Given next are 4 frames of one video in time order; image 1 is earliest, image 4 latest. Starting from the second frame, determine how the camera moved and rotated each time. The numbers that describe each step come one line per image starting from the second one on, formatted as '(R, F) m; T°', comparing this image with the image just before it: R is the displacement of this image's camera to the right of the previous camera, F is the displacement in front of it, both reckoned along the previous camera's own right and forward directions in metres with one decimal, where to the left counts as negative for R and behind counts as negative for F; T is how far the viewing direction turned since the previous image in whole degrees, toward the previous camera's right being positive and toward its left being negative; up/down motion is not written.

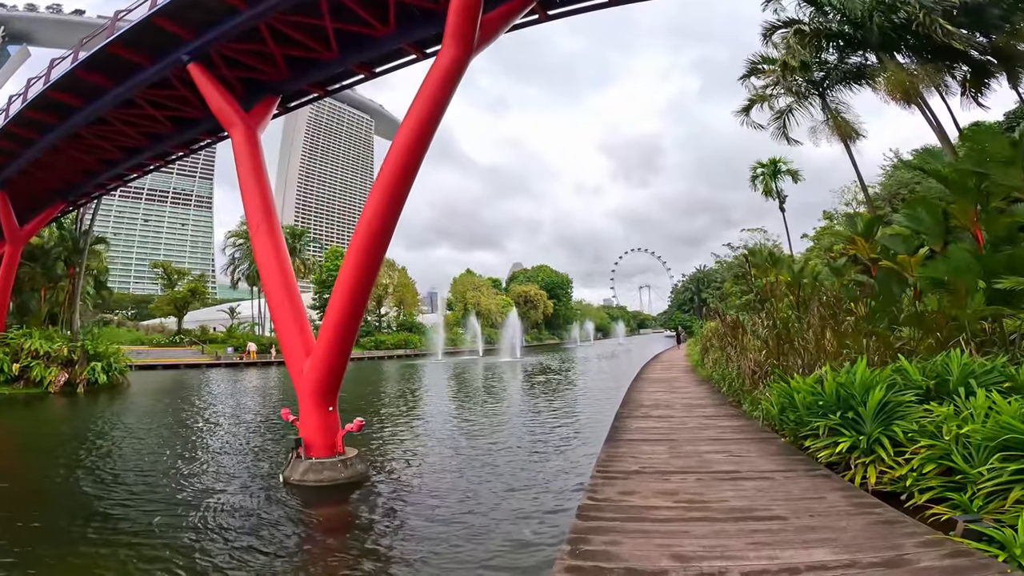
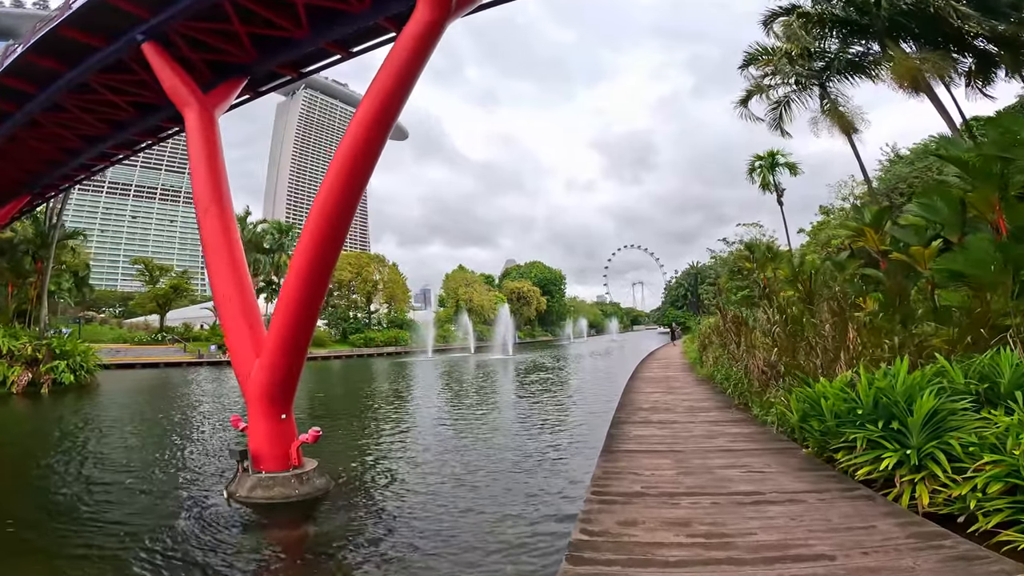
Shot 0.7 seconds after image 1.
(+0.1, +0.6) m; +1°
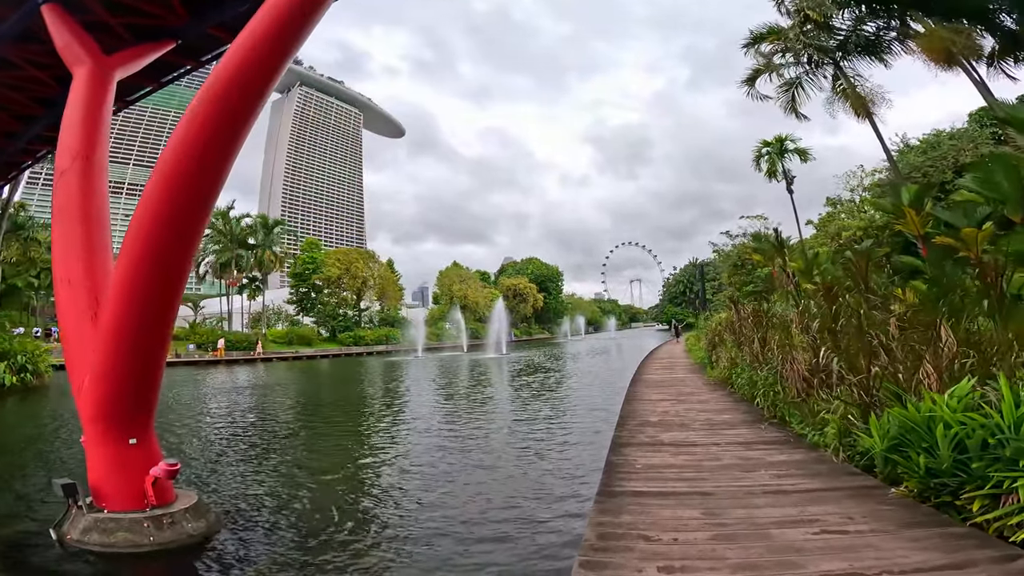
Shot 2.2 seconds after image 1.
(+0.2, +1.1) m; 0°
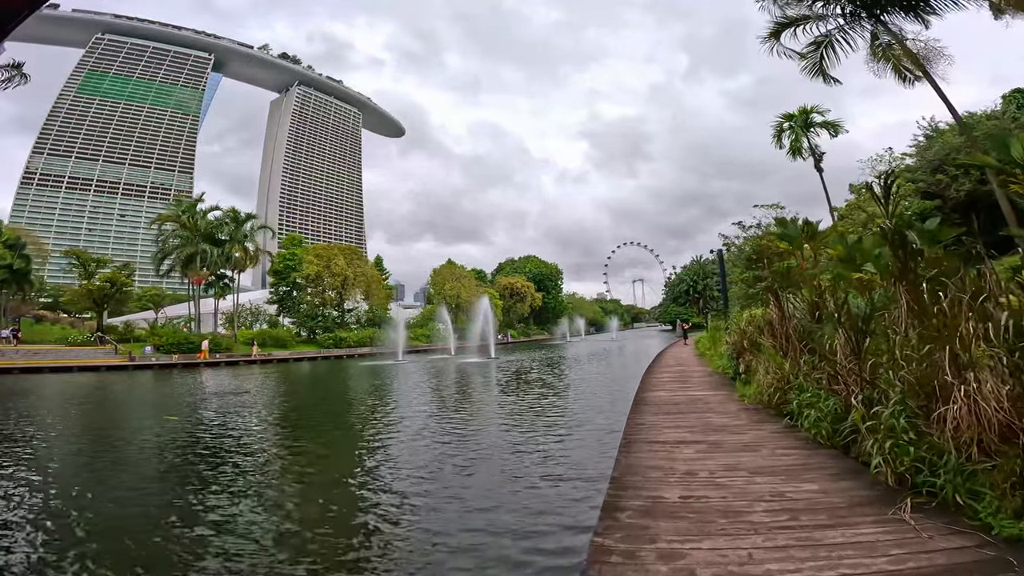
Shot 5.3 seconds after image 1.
(+0.5, +2.2) m; 0°
